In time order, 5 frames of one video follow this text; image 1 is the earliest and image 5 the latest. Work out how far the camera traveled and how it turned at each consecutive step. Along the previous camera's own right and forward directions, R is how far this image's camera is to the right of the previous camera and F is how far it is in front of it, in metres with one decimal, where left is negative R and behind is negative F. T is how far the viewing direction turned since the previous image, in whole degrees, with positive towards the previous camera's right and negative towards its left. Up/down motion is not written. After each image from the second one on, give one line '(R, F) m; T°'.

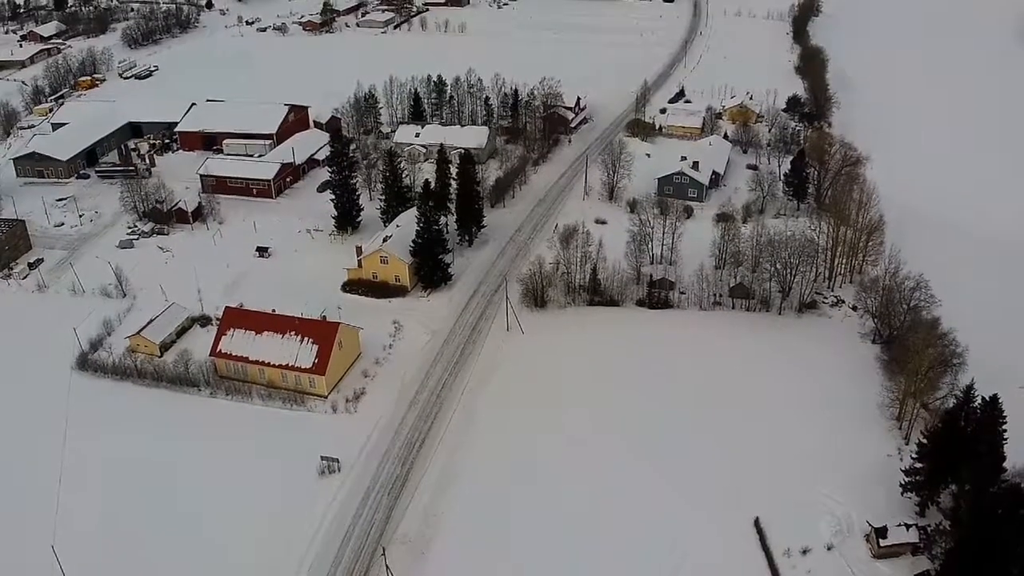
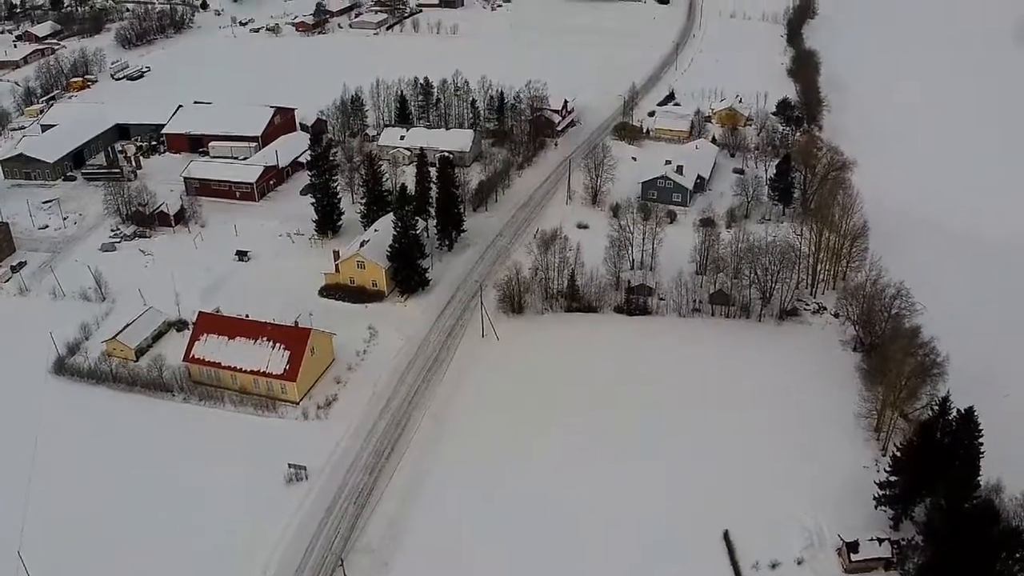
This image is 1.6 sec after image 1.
(+1.5, +0.4) m; -1°
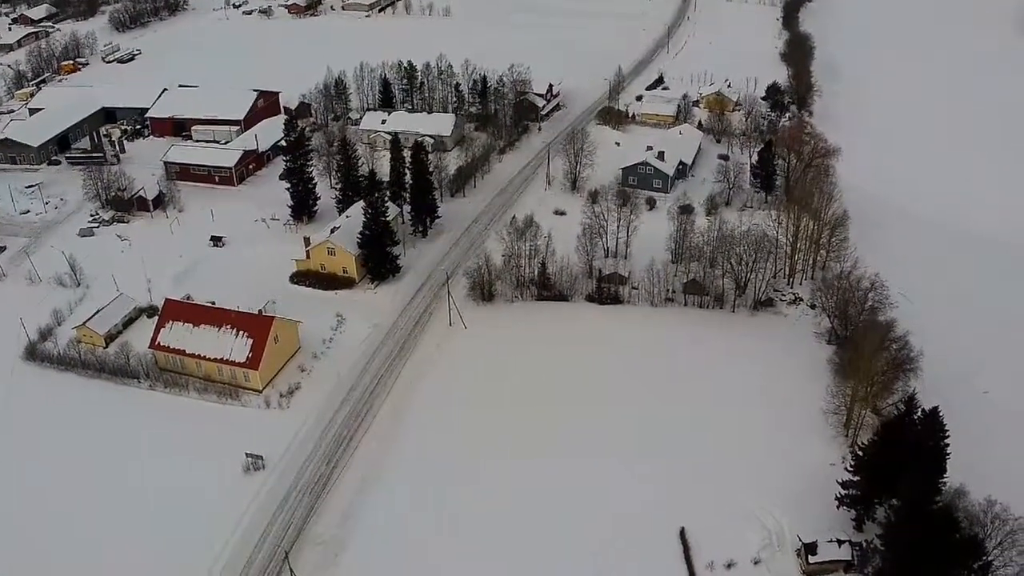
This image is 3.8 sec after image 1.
(+2.2, +0.6) m; -1°
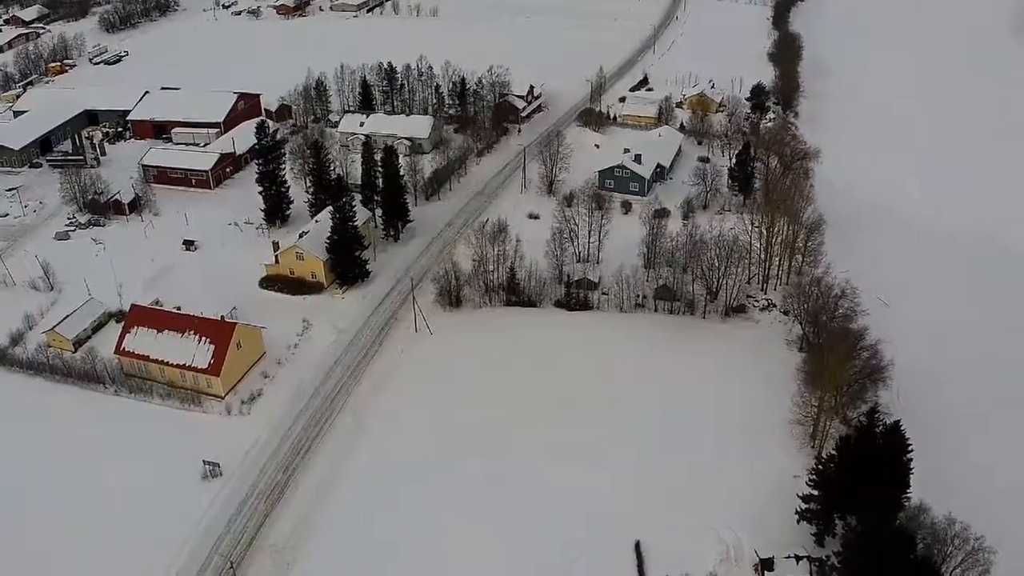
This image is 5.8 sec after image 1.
(+2.0, +0.5) m; -1°
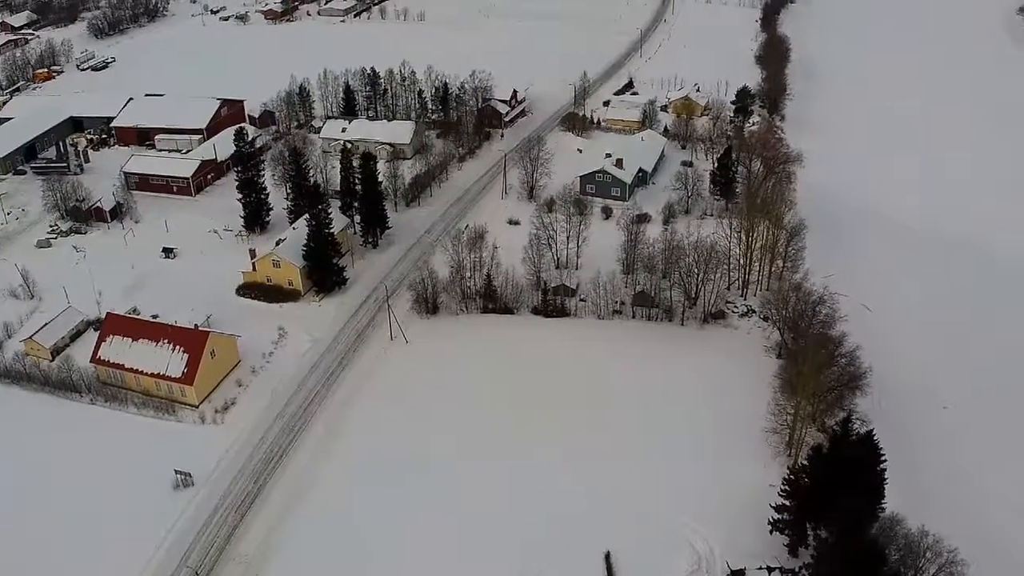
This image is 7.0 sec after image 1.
(+1.2, +0.3) m; 0°
